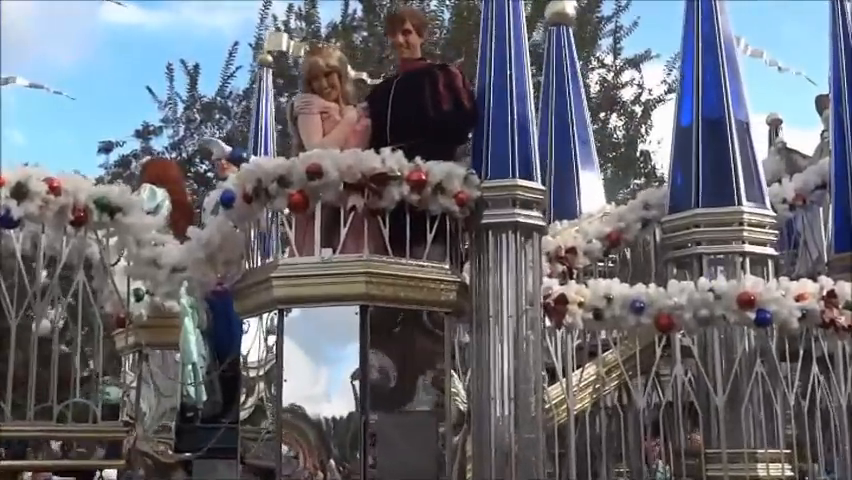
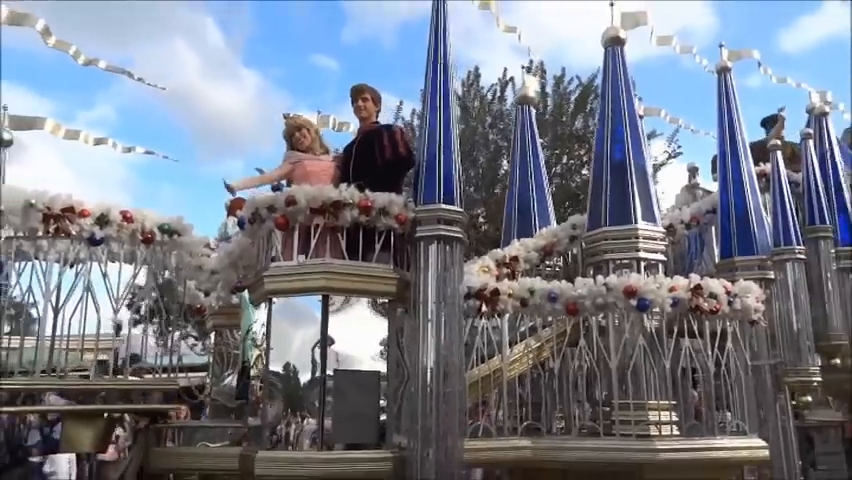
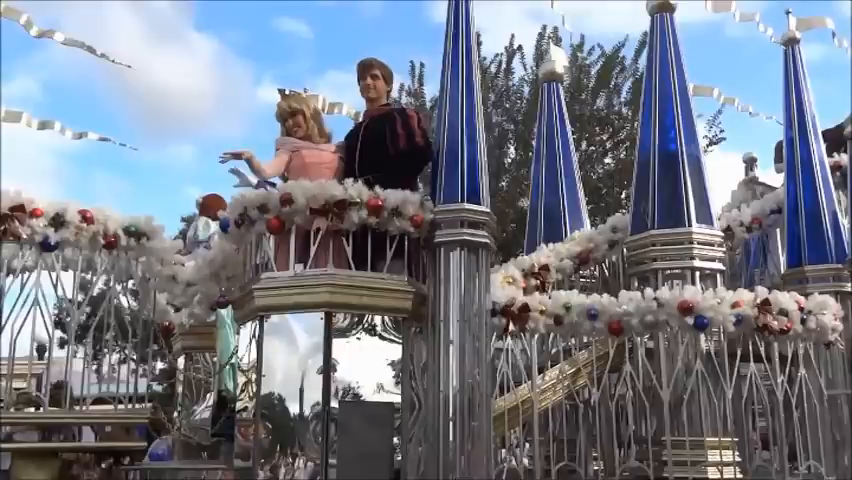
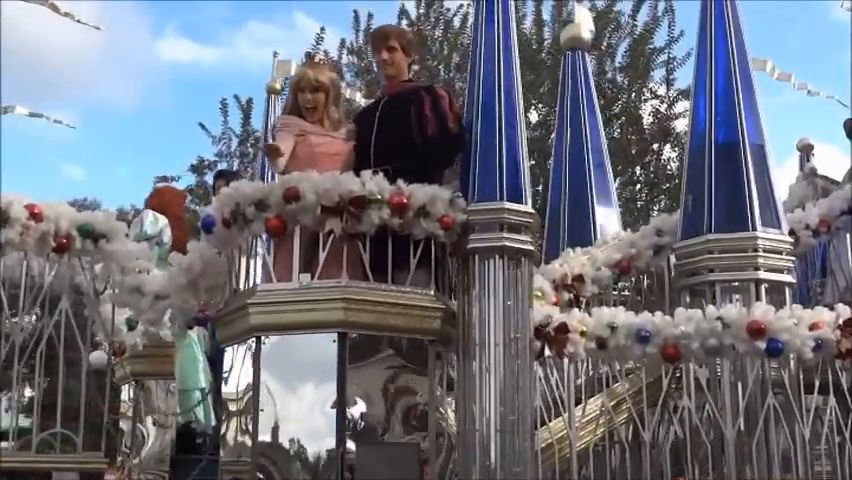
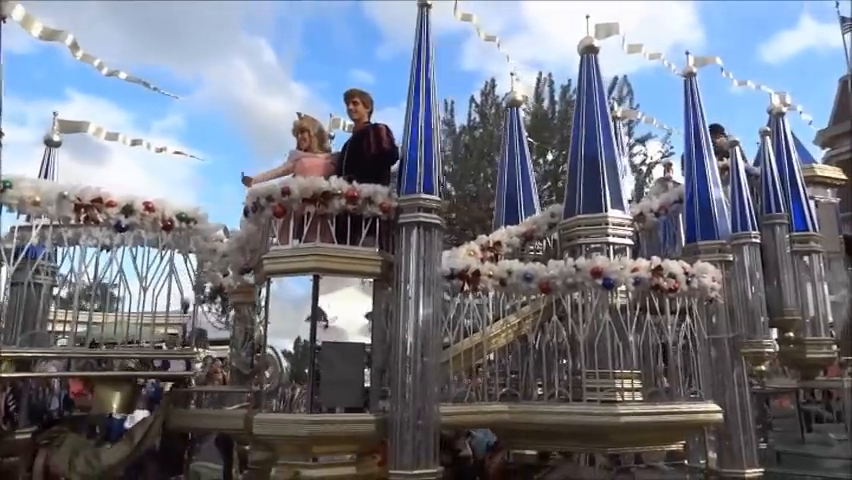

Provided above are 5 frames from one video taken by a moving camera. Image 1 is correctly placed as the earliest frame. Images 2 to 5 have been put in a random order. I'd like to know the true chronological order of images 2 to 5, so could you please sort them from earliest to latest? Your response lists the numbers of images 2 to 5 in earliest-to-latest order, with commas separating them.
4, 3, 2, 5
